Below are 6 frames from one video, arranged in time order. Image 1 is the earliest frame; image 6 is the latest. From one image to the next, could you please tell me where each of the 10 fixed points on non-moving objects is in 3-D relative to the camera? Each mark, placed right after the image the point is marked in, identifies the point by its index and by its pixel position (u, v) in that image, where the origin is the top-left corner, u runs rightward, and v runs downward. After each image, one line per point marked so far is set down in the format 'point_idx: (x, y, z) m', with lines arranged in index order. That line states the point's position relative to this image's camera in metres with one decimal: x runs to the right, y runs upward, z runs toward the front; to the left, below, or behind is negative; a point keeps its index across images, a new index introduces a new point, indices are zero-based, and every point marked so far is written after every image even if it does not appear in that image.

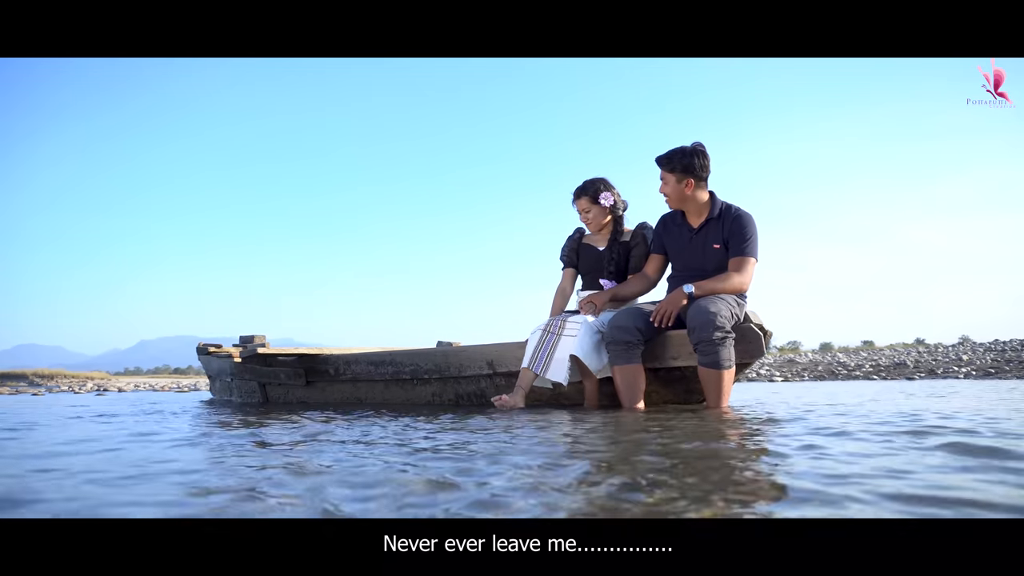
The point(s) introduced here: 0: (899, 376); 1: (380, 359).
0: (+8.0, -1.8, +15.5) m
1: (-1.0, -0.6, +5.8) m
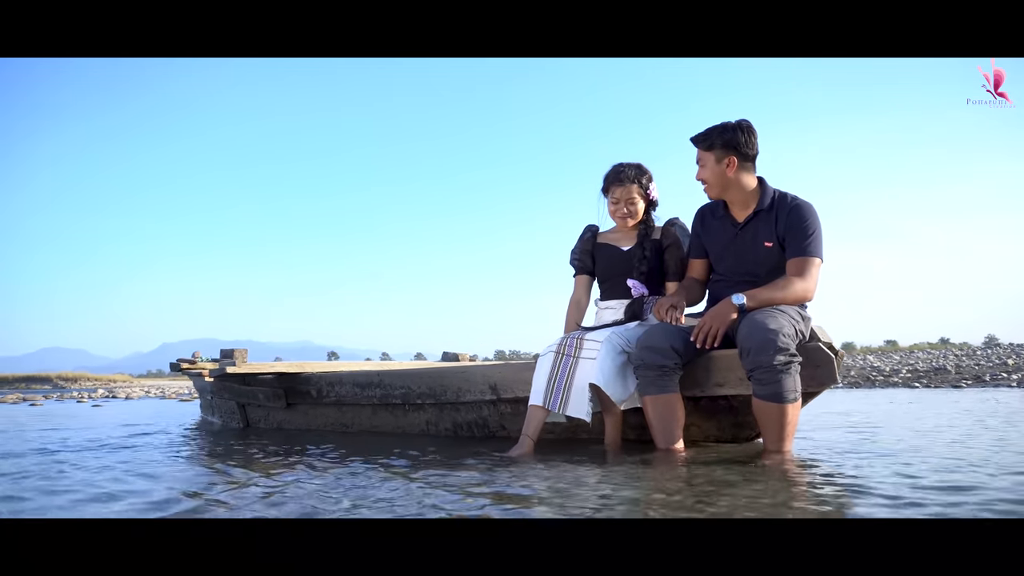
0: (+8.3, -1.8, +14.4) m
1: (-1.0, -0.6, +5.0) m
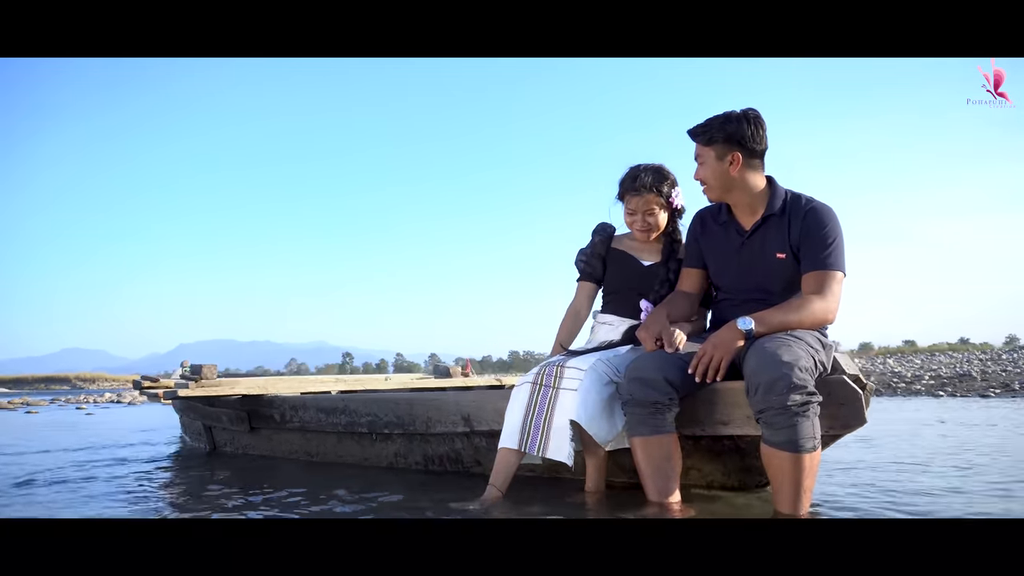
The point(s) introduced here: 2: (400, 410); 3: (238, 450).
0: (+8.4, -1.9, +13.7) m
1: (-1.1, -0.7, +4.5) m
2: (-0.6, -0.7, +4.1) m
3: (-2.0, -1.2, +5.4) m
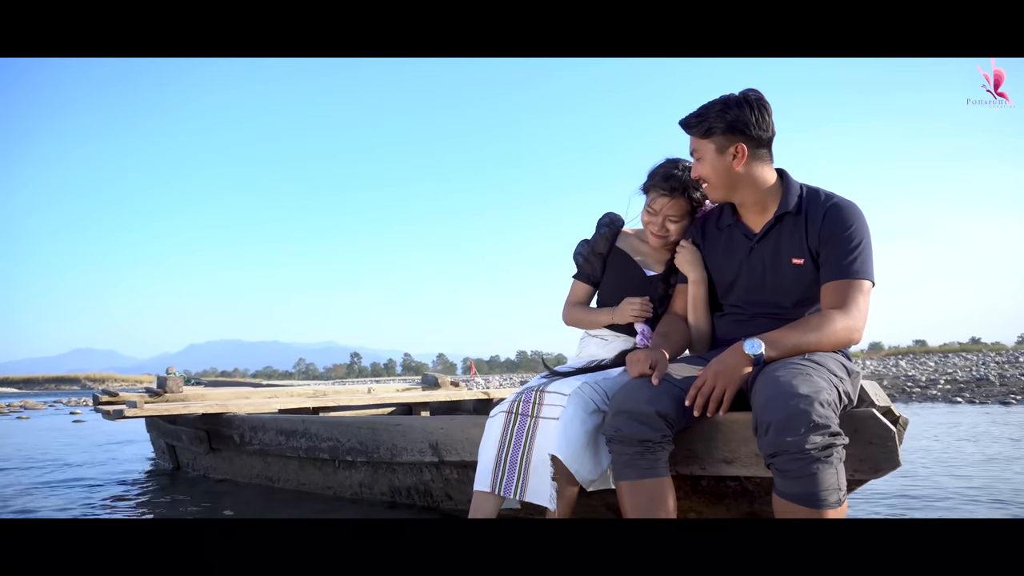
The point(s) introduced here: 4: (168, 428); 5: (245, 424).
0: (+8.4, -1.9, +13.2) m
1: (-1.2, -0.8, +4.0) m
2: (-0.7, -0.7, +3.6) m
3: (-2.1, -1.2, +5.0) m
4: (-2.4, -1.0, +5.2) m
5: (-1.6, -0.8, +4.4) m
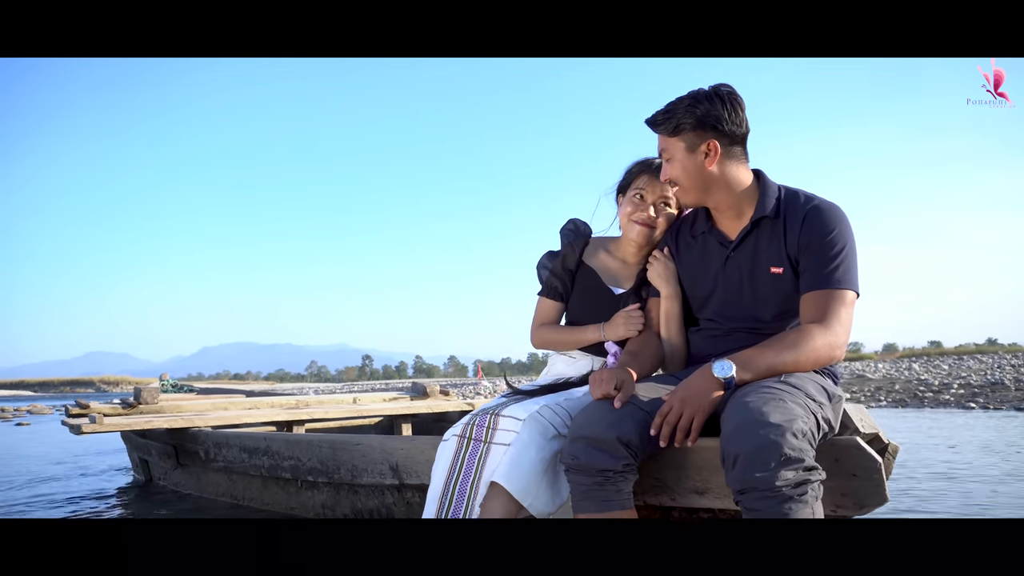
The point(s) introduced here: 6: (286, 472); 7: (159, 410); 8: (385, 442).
0: (+8.4, -2.0, +12.8) m
1: (-1.3, -0.8, +3.8) m
2: (-0.9, -0.8, +3.4) m
3: (-2.2, -1.3, +4.8) m
4: (-2.5, -1.0, +5.0) m
5: (-1.7, -0.8, +4.2) m
6: (-1.1, -0.9, +3.6) m
7: (-2.6, -0.9, +5.4) m
8: (-0.5, -0.6, +3.1) m
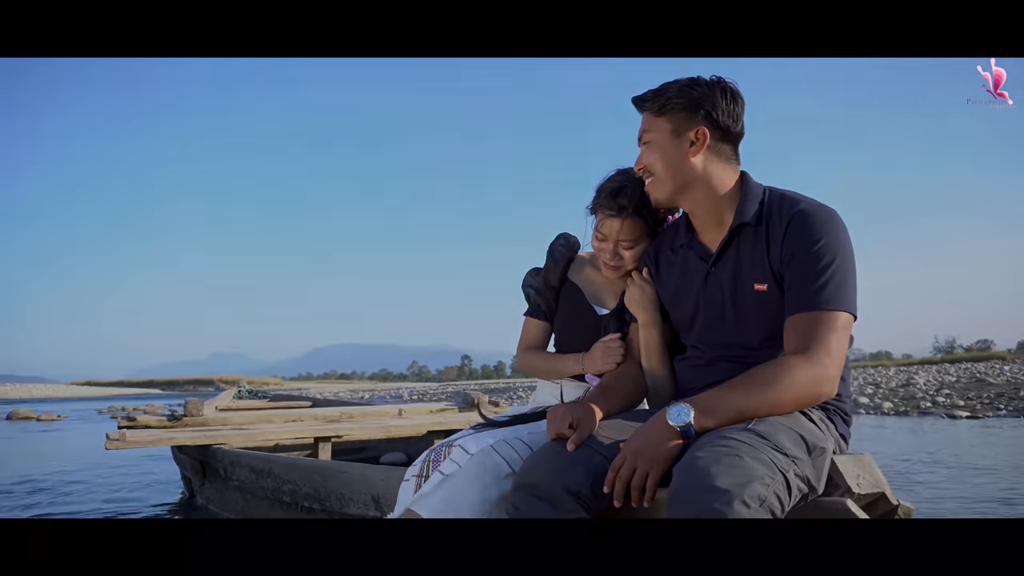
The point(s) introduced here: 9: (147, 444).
0: (+9.6, -1.9, +11.4) m
1: (-1.3, -0.9, +3.7) m
2: (-0.9, -0.8, +3.3) m
3: (-2.0, -1.4, +4.8) m
4: (-2.3, -1.1, +5.1) m
5: (-1.6, -0.9, +4.1) m
6: (-1.1, -1.0, +3.5) m
7: (-2.3, -1.0, +5.5) m
8: (-0.6, -0.7, +2.9) m
9: (-2.2, -0.9, +4.6) m
